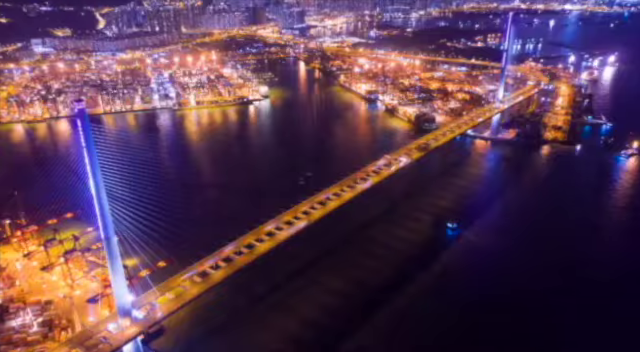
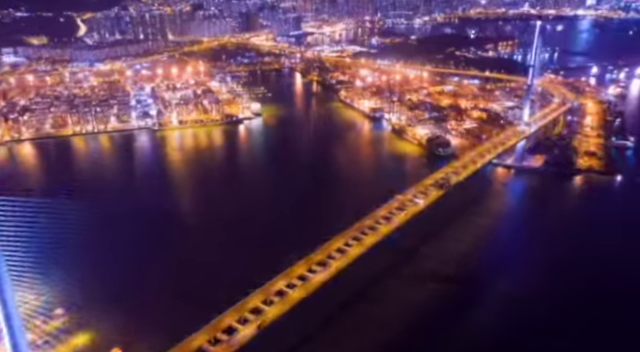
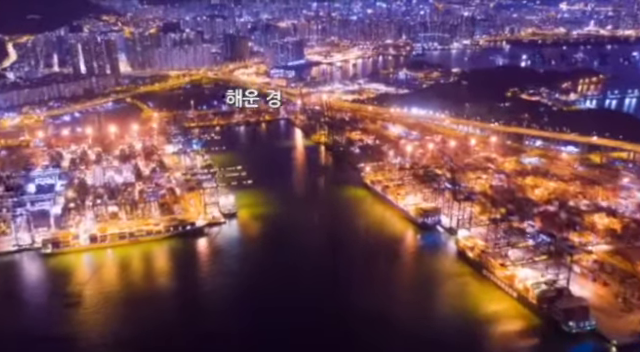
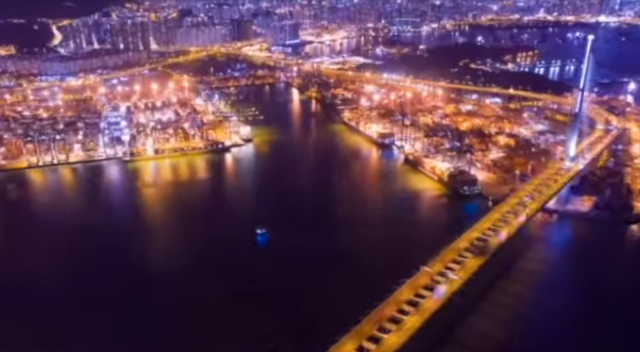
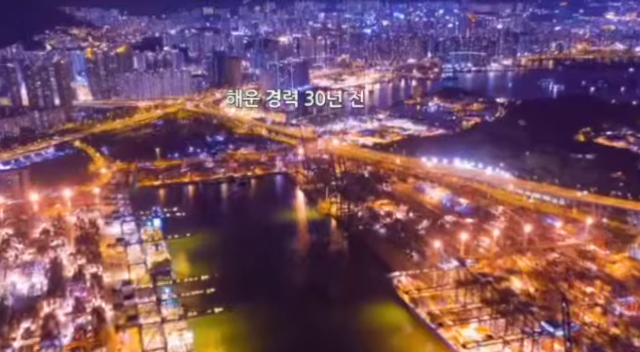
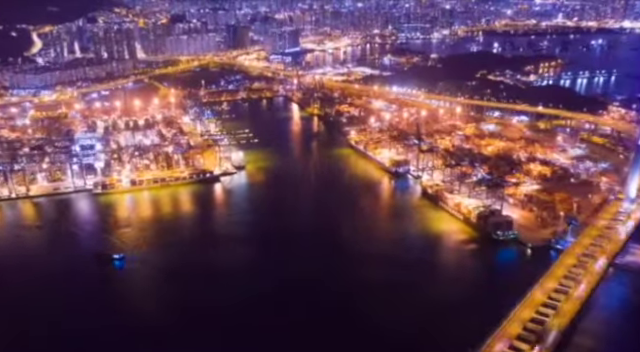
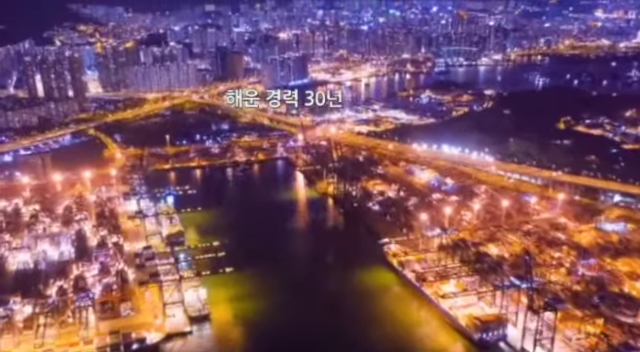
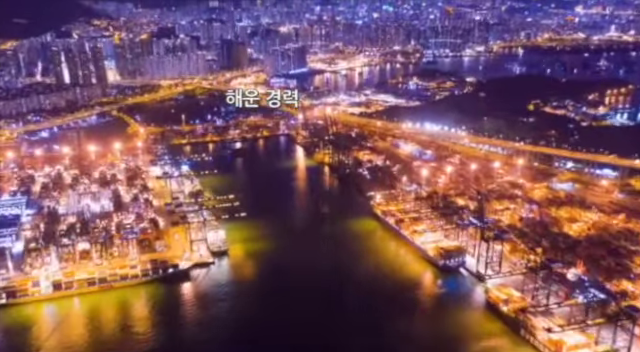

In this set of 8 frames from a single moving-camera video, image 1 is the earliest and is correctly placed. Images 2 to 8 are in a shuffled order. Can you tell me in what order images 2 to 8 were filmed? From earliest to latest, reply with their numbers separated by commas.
2, 4, 6, 3, 8, 7, 5
